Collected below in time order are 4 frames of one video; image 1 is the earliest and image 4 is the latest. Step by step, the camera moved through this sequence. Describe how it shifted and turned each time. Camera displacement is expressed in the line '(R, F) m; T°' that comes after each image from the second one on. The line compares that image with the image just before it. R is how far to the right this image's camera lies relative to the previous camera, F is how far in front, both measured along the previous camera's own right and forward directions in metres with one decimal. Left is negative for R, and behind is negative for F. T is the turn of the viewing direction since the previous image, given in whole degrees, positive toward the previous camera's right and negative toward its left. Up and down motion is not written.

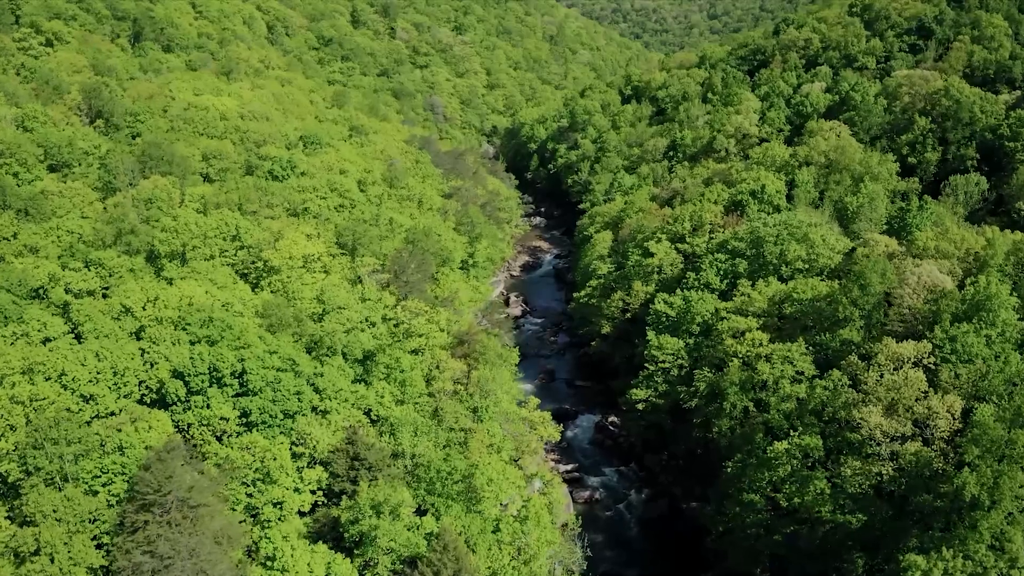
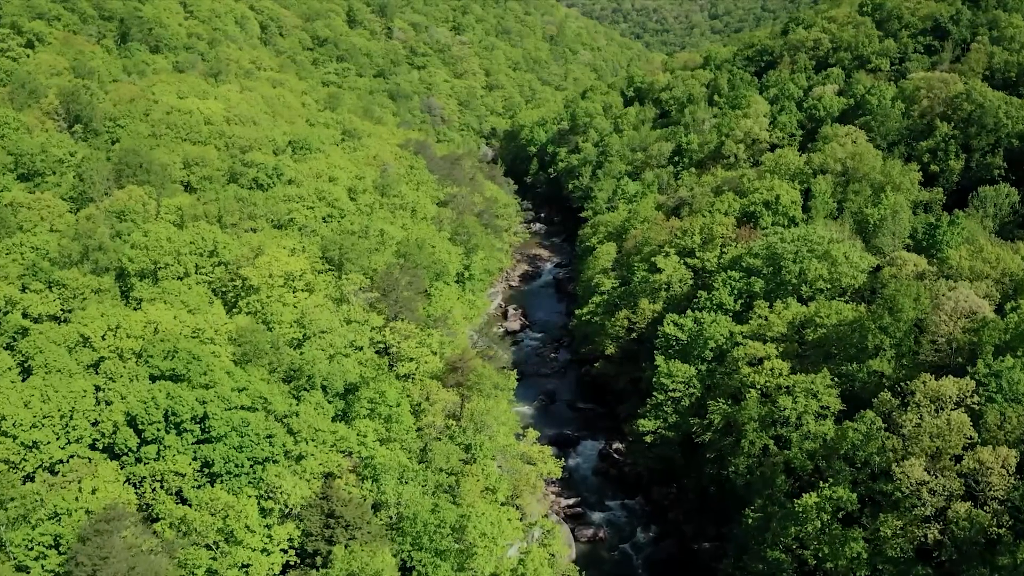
(+0.2, +4.3) m; 0°
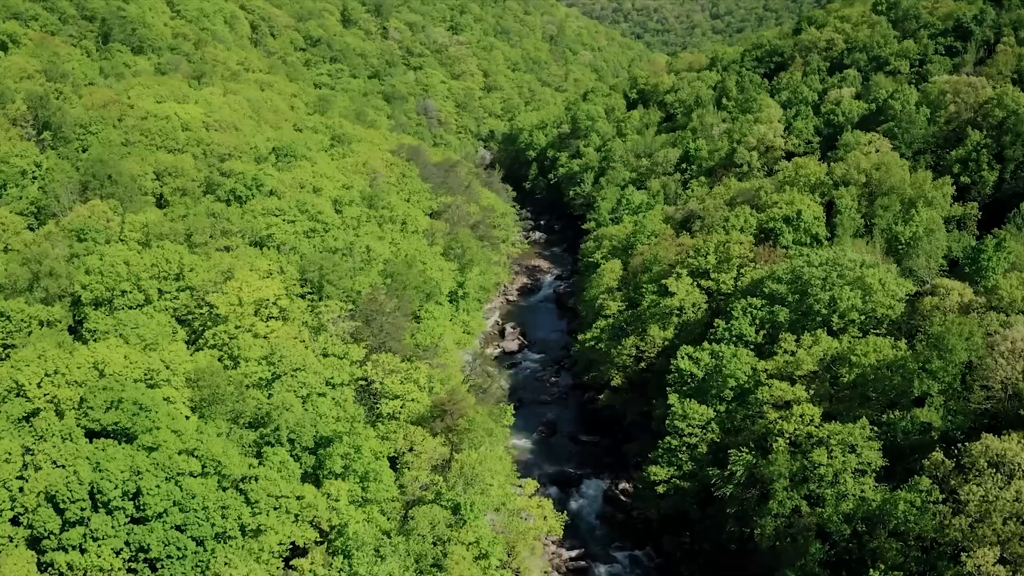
(+0.2, +5.5) m; 0°
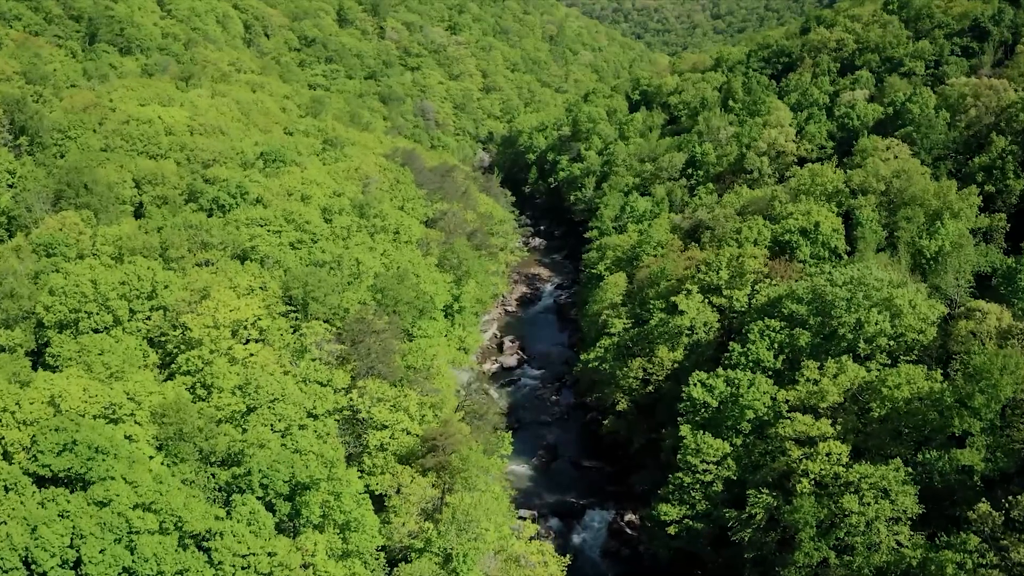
(+0.1, +3.7) m; 0°
